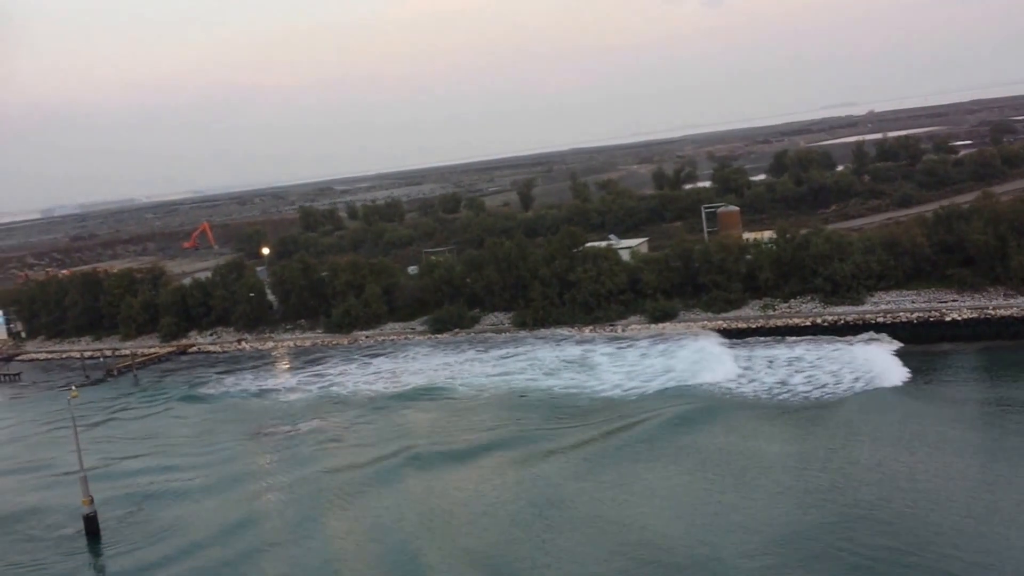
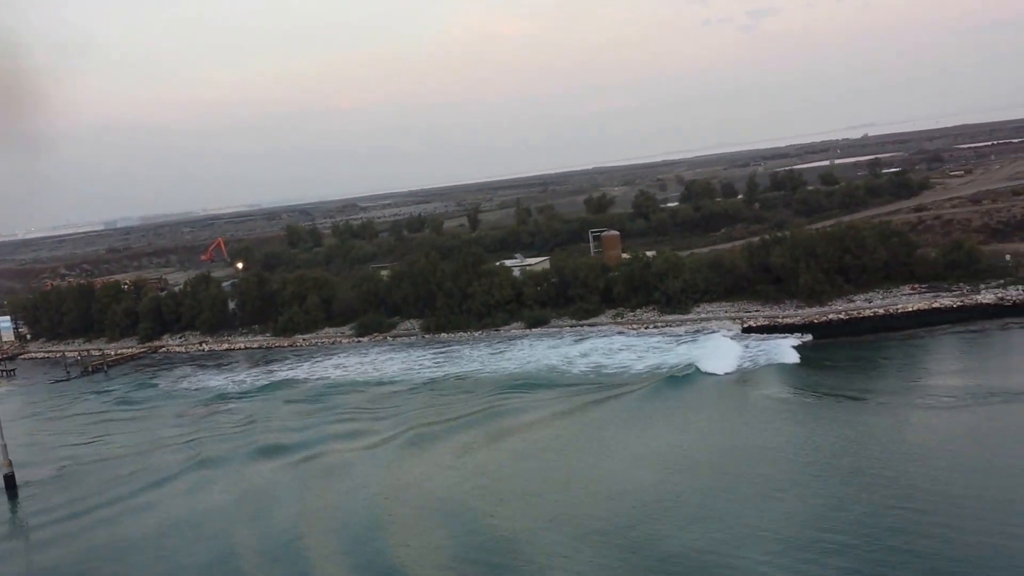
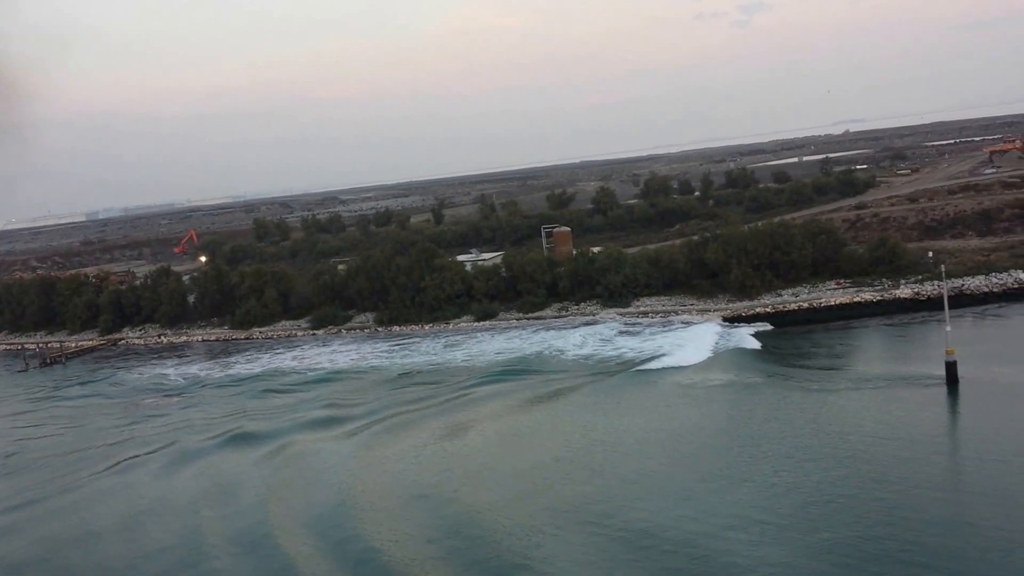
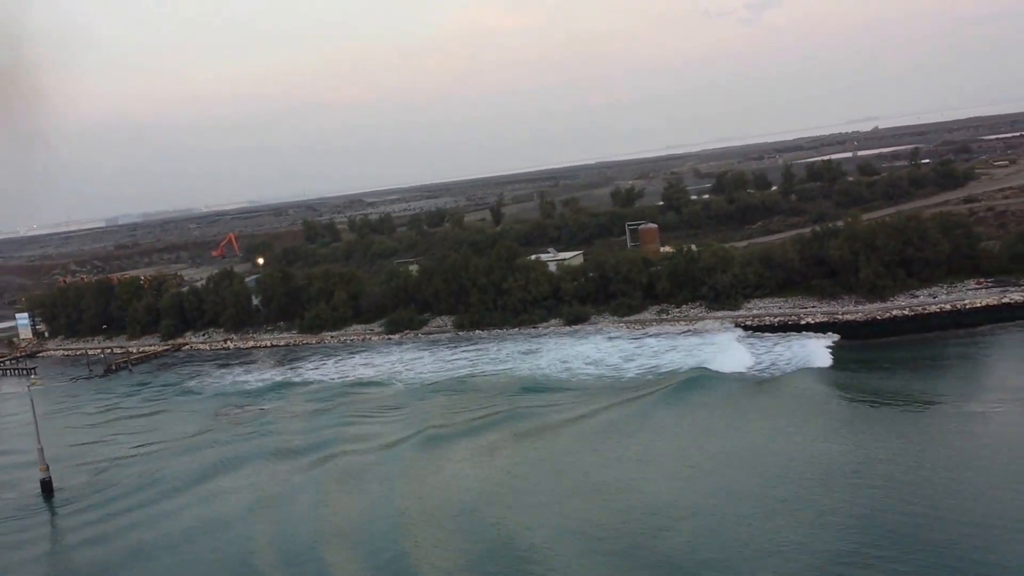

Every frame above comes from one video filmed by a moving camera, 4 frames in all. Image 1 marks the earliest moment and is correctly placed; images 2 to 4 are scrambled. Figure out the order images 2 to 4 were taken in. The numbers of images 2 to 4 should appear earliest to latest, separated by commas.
4, 2, 3
